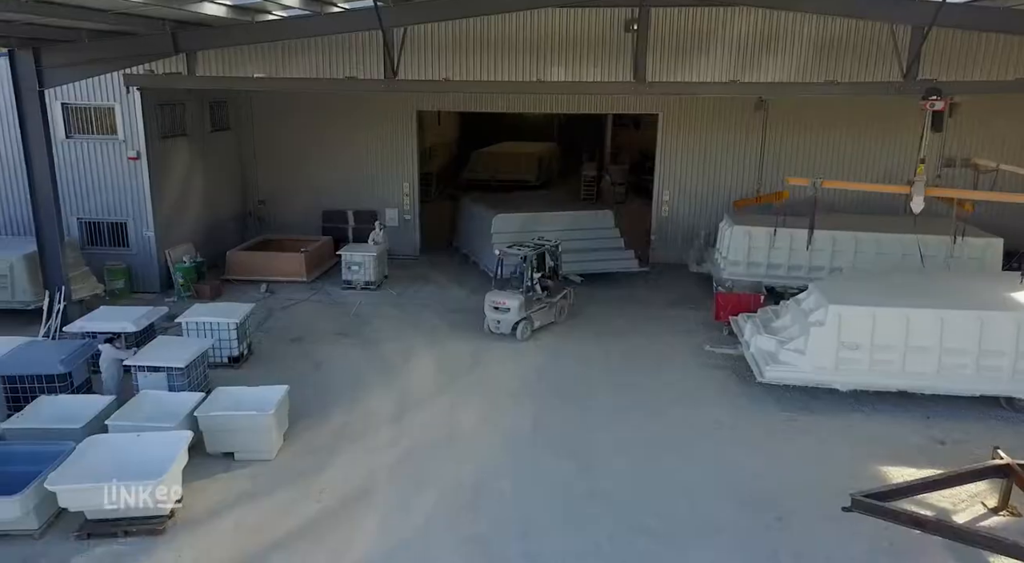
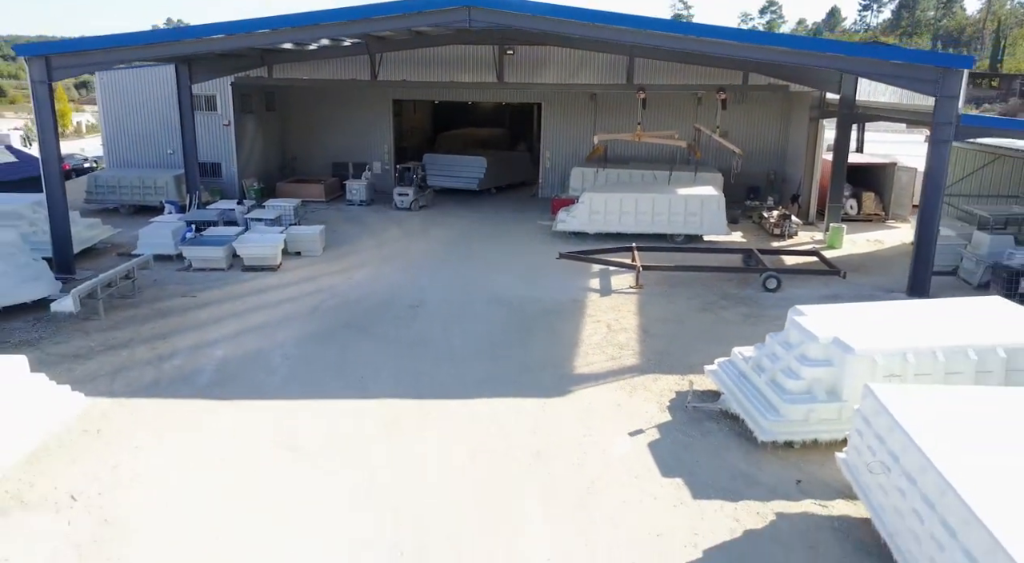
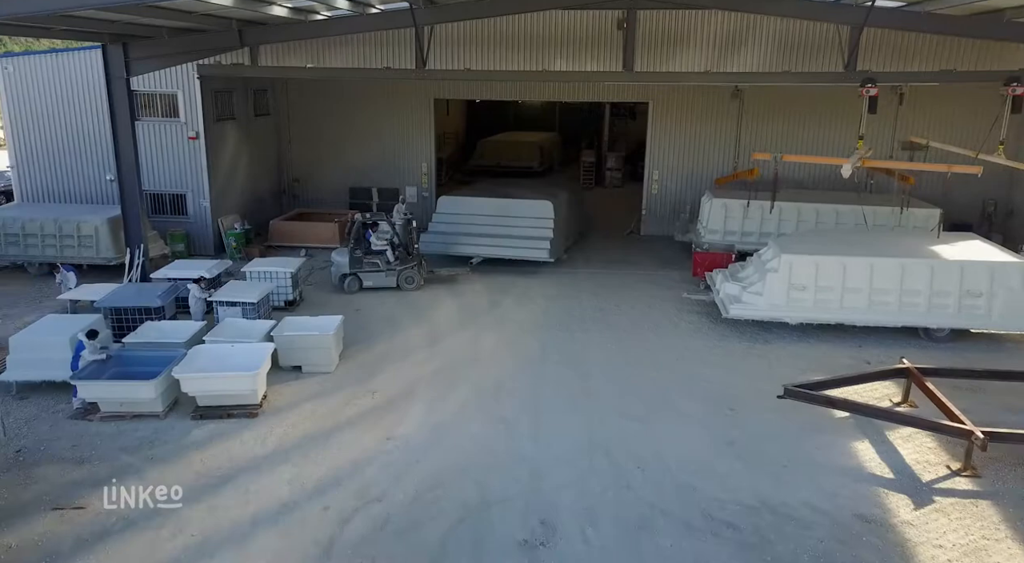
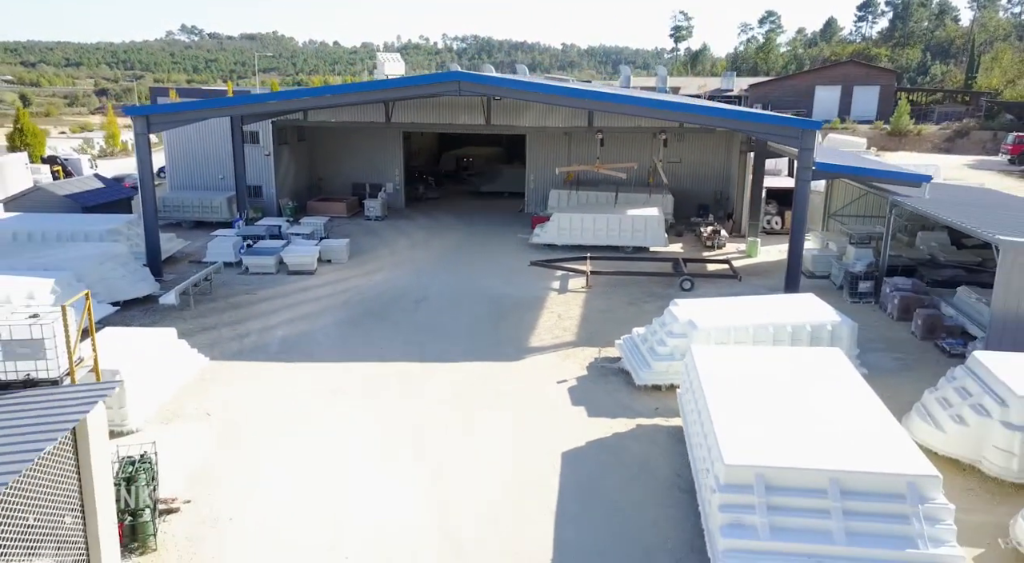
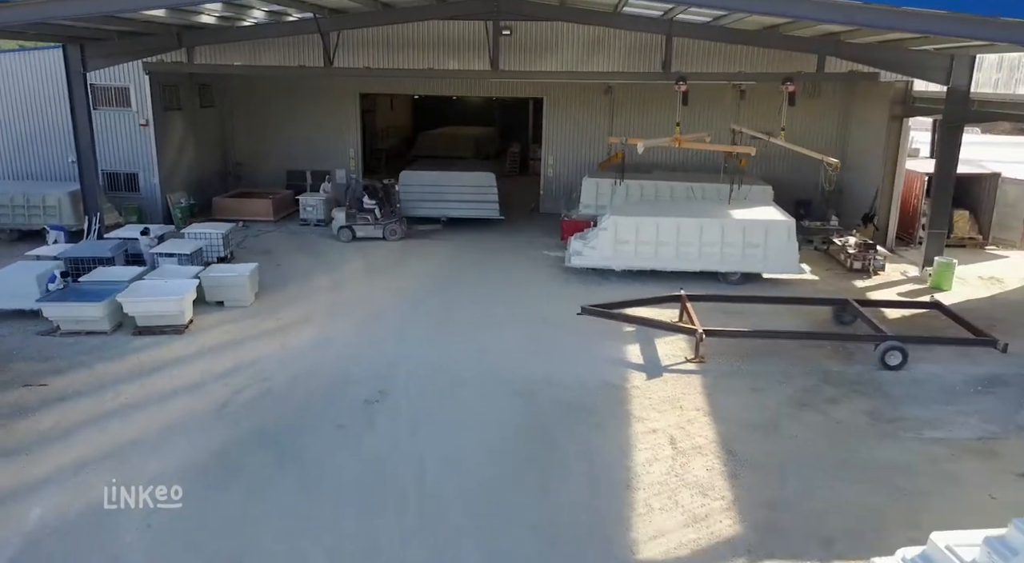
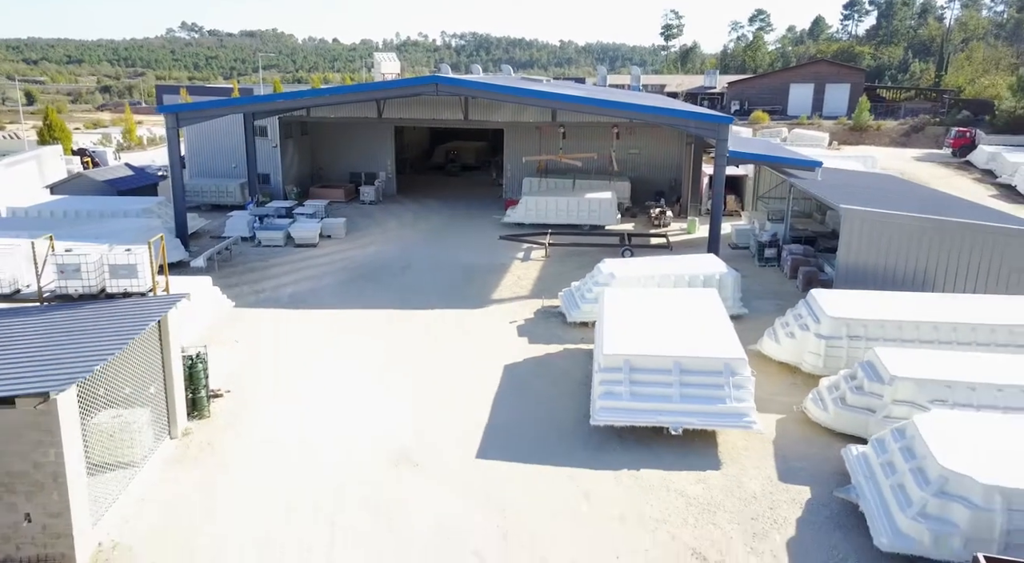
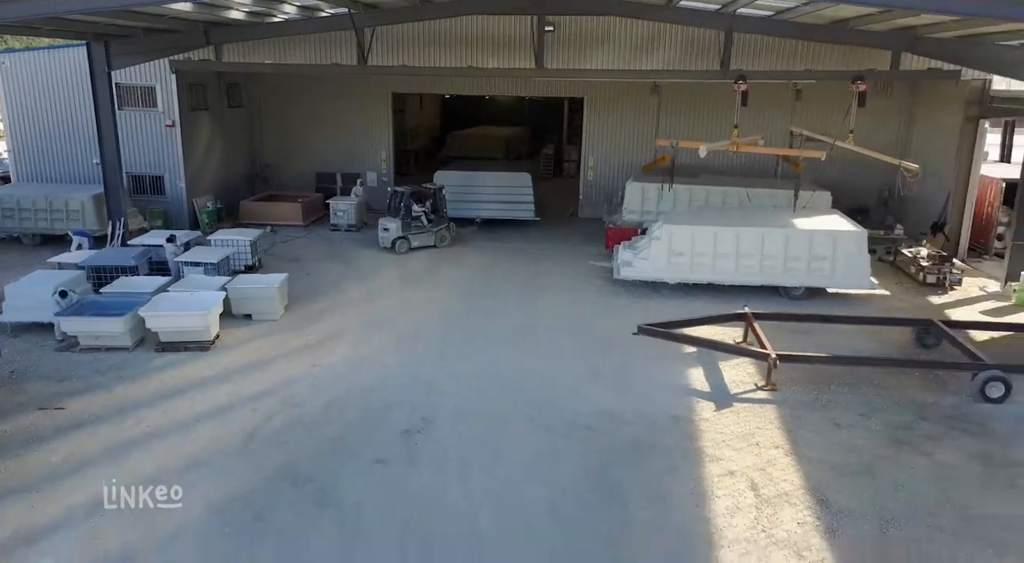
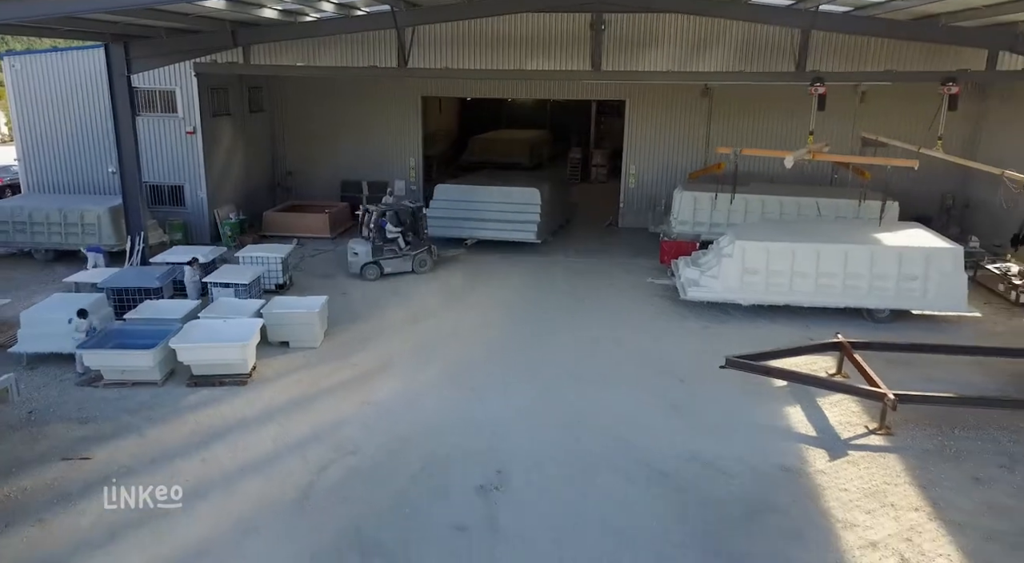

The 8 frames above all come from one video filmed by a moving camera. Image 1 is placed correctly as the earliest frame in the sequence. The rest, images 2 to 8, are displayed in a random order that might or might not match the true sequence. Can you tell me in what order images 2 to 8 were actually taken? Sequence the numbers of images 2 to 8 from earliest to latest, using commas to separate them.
3, 8, 7, 5, 2, 4, 6
